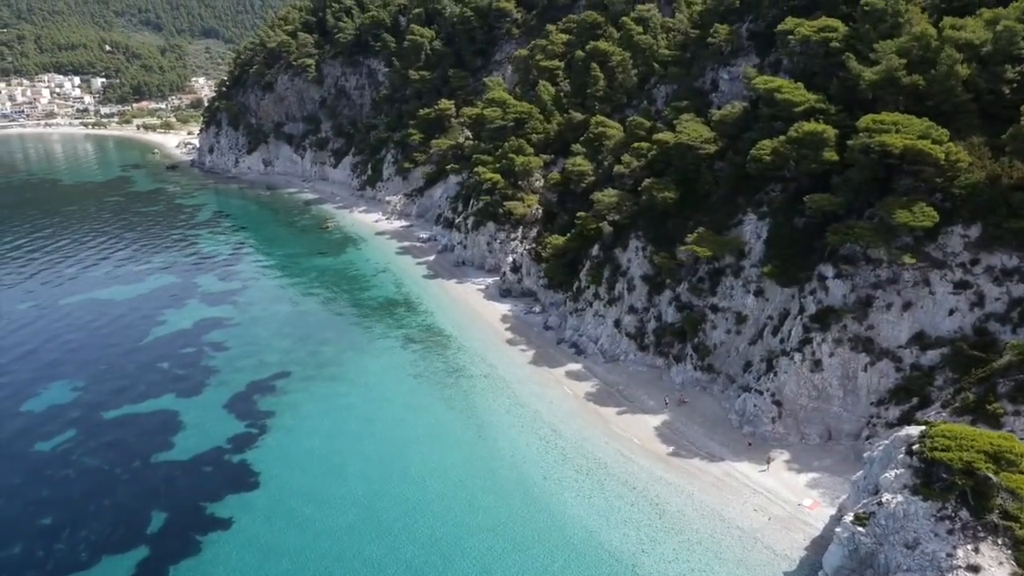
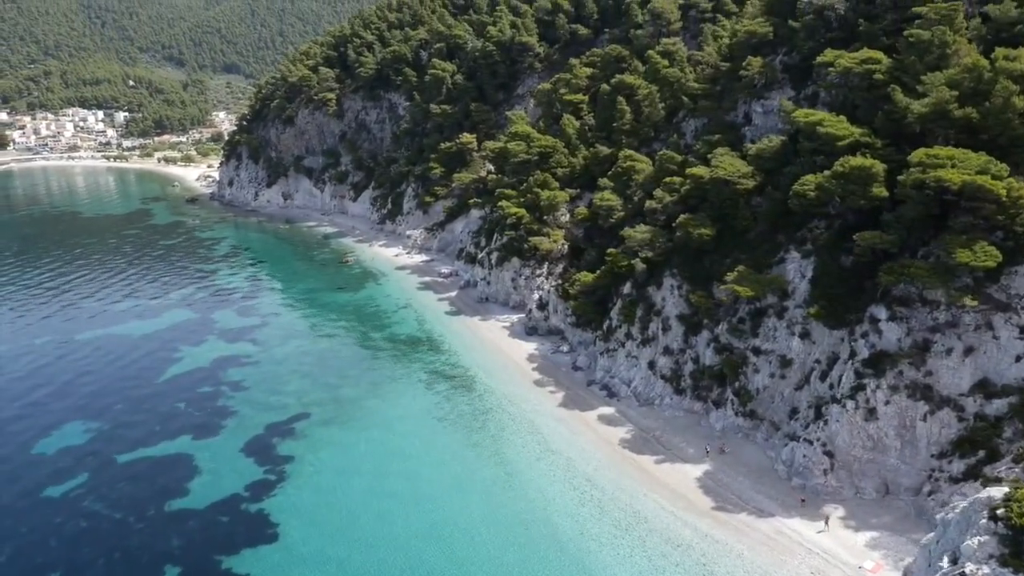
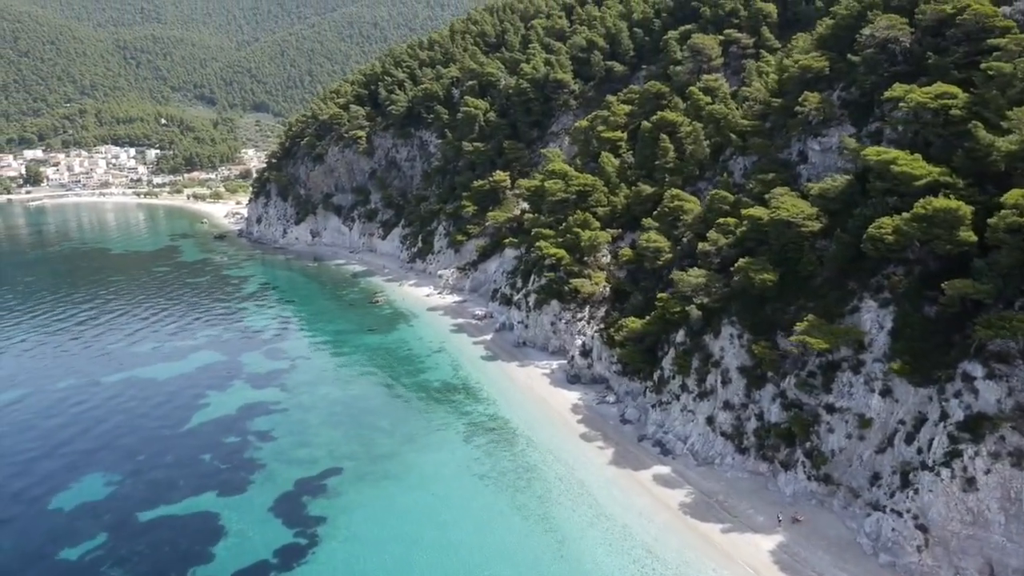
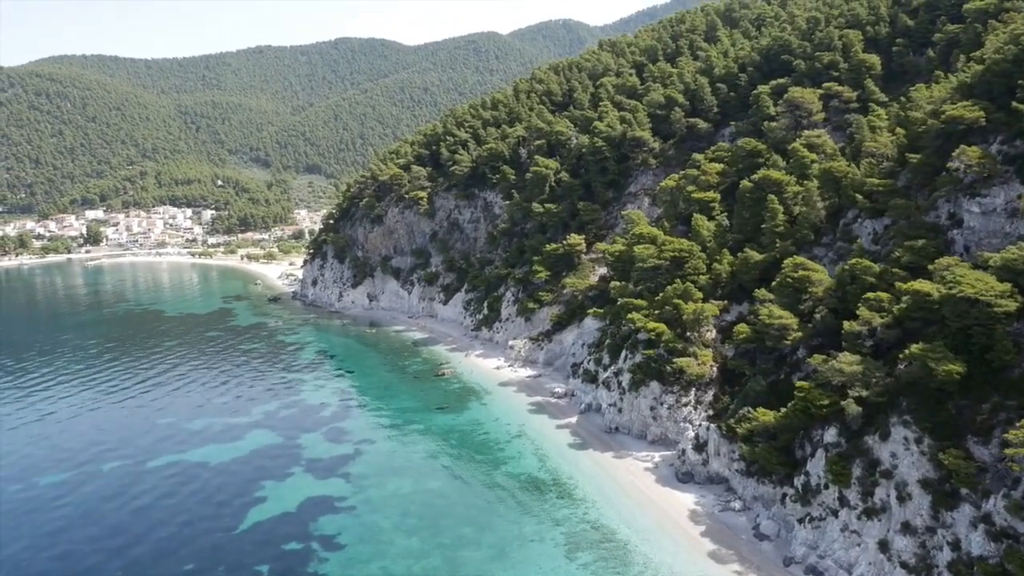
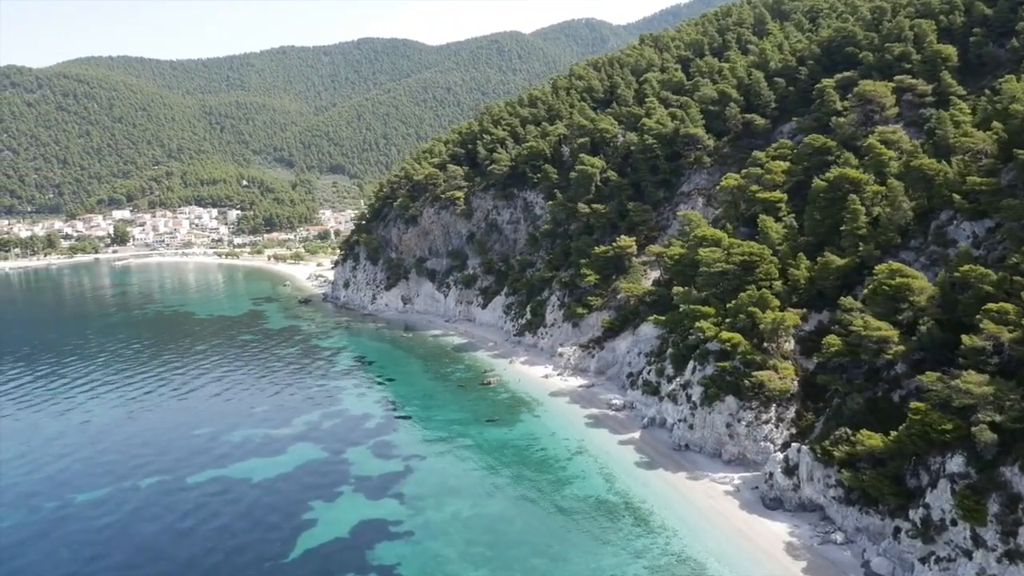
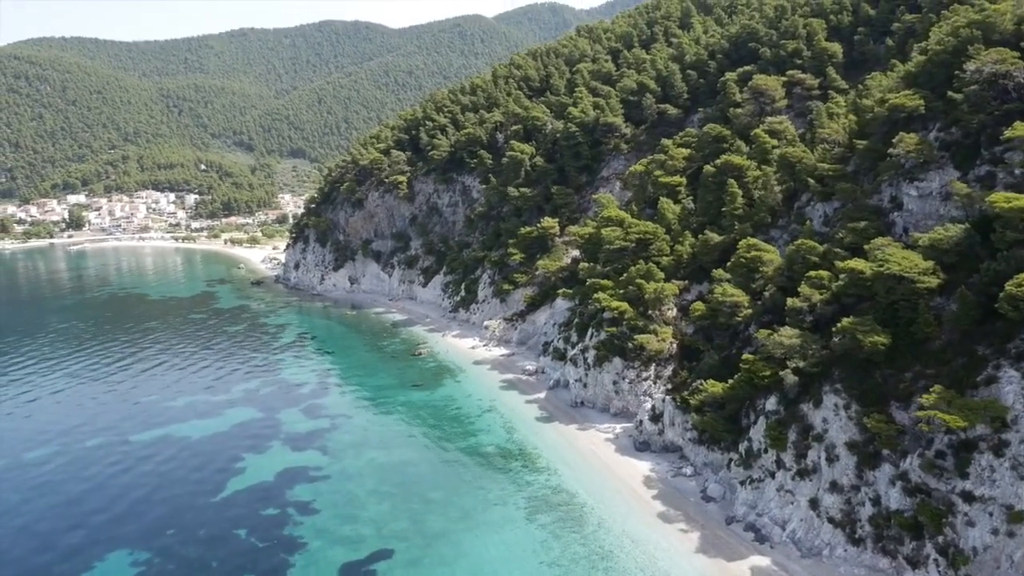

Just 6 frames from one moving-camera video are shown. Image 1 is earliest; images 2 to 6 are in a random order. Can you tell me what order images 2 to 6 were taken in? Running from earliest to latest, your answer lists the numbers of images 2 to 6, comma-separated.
2, 3, 6, 4, 5
